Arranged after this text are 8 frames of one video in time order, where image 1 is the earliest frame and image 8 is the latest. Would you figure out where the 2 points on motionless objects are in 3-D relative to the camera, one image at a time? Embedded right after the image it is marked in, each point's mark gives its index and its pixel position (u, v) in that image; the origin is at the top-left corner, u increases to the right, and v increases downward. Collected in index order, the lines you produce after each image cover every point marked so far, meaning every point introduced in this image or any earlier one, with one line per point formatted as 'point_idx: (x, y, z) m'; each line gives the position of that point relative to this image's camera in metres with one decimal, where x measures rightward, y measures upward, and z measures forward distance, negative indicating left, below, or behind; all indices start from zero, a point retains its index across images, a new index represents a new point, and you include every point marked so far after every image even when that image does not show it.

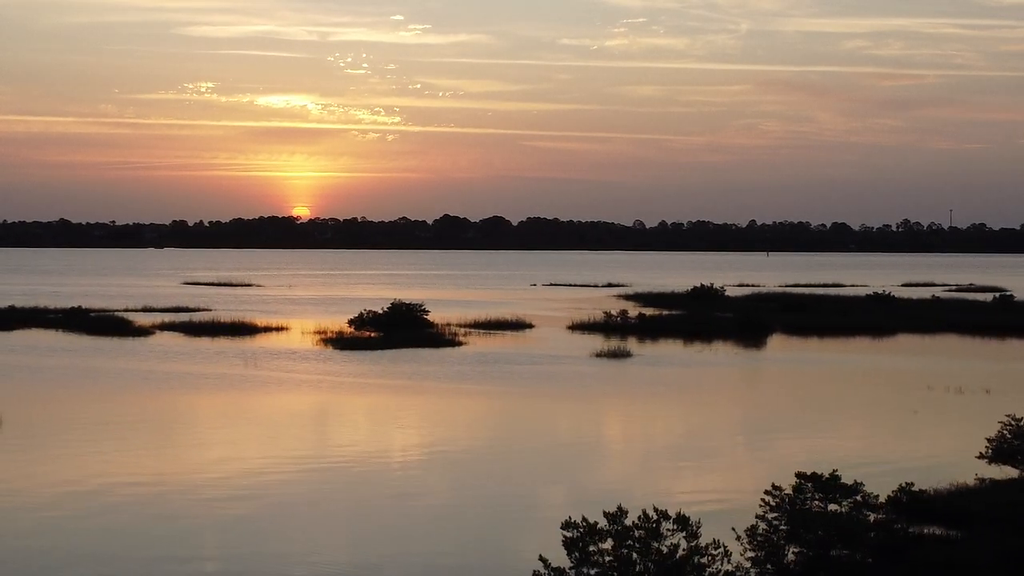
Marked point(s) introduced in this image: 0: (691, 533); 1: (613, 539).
0: (+1.3, -1.7, +7.5) m
1: (+0.7, -1.8, +7.4) m
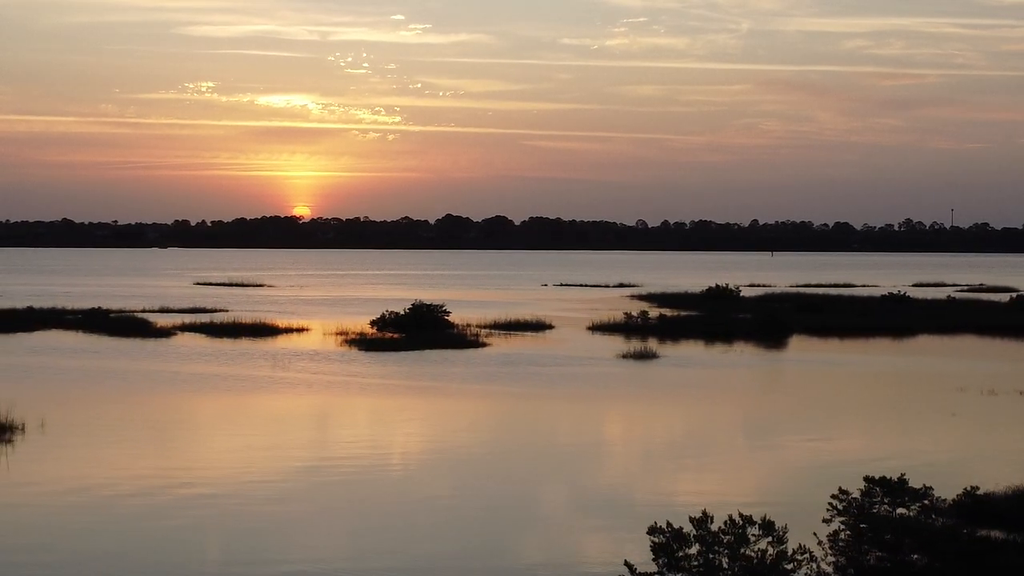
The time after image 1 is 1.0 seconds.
0: (+1.9, -1.8, +7.5) m
1: (+1.3, -1.8, +7.4) m
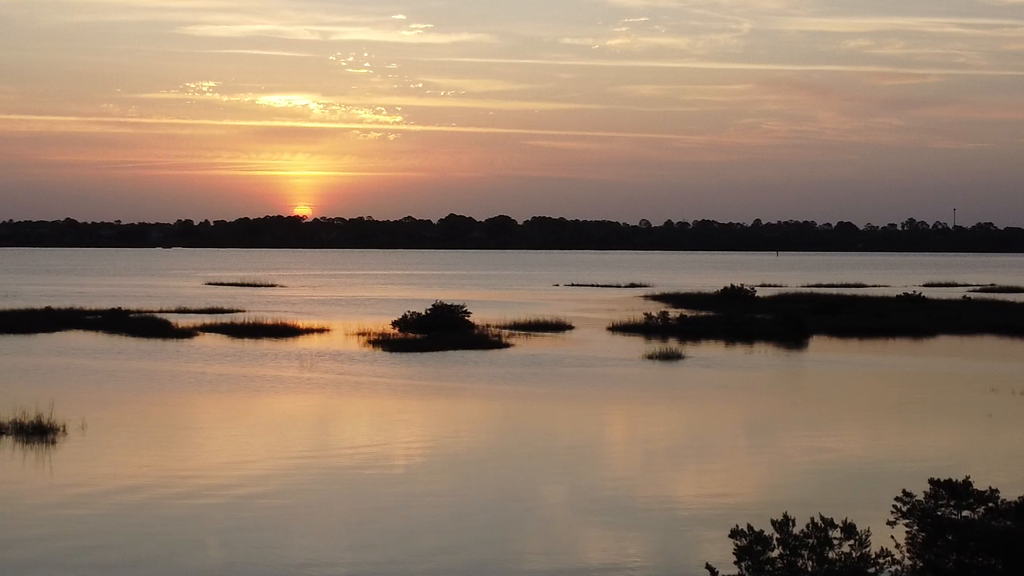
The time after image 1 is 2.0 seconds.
0: (+2.5, -1.8, +7.5) m
1: (+1.9, -1.8, +7.4) m
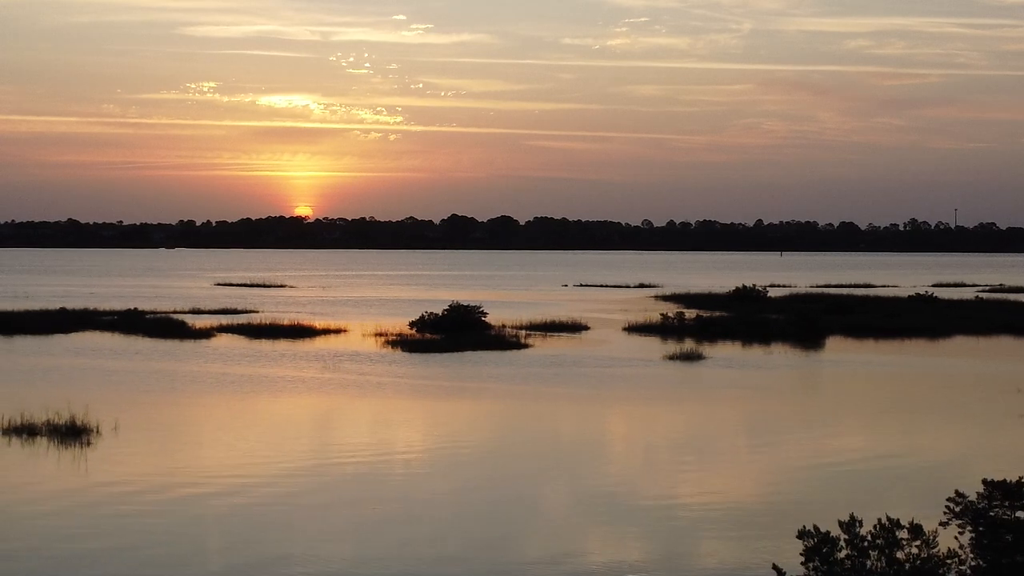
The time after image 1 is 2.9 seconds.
0: (+2.9, -1.8, +7.5) m
1: (+2.4, -1.8, +7.4) m
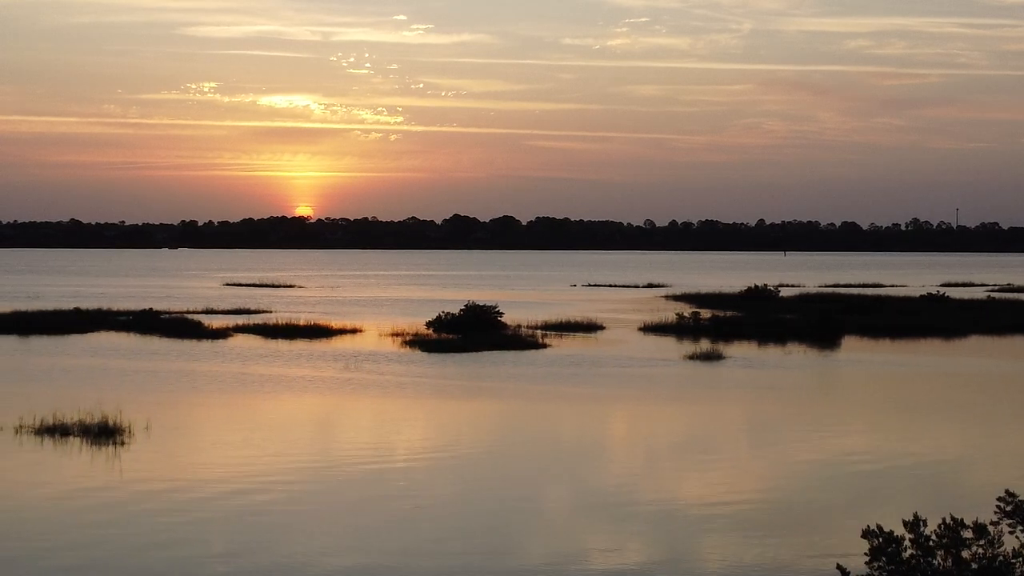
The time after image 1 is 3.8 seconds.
0: (+3.4, -1.8, +7.5) m
1: (+2.8, -1.8, +7.4) m
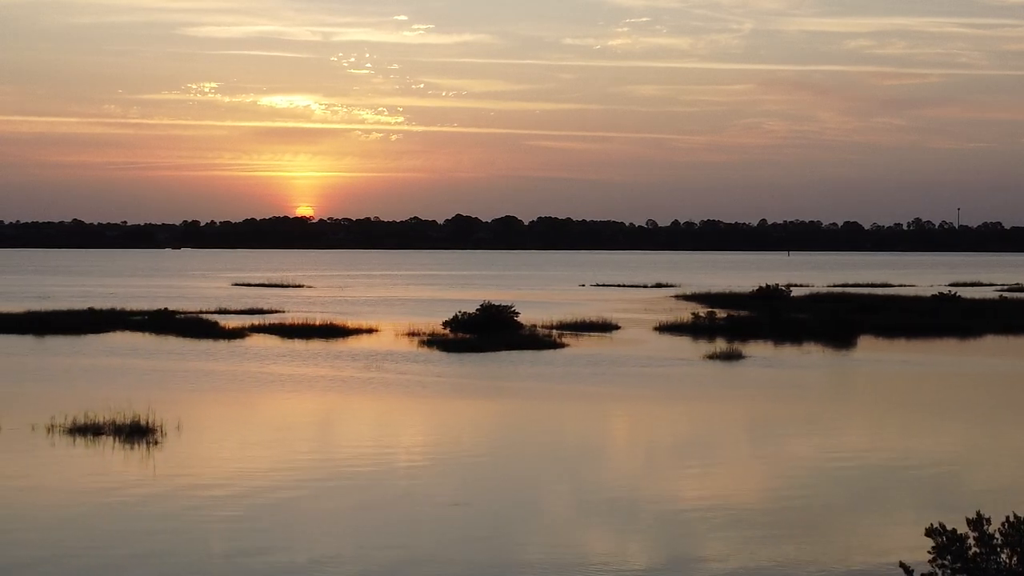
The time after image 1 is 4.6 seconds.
0: (+3.8, -1.8, +7.5) m
1: (+3.3, -1.8, +7.4) m
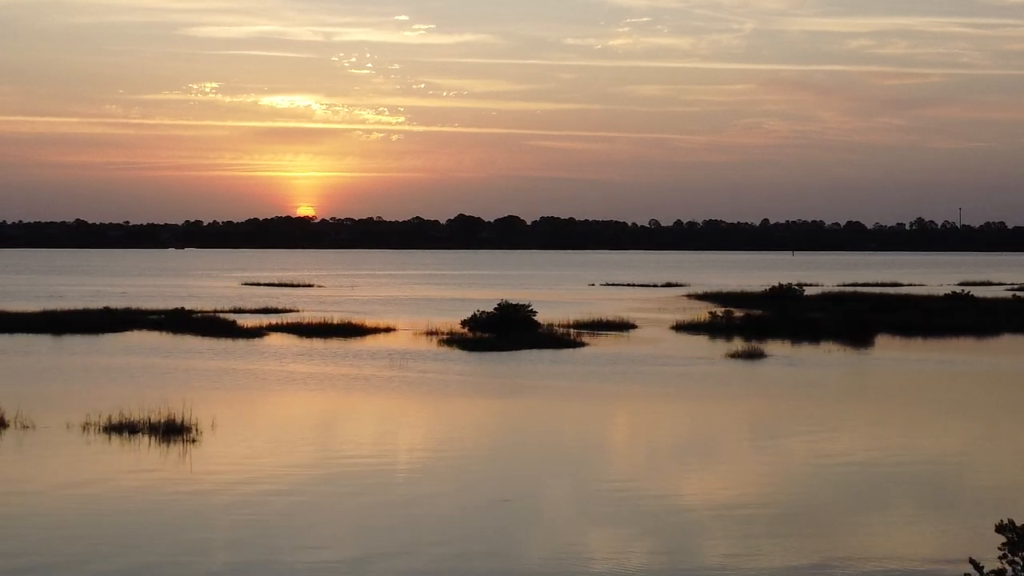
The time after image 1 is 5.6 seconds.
0: (+4.3, -1.7, +7.5) m
1: (+3.8, -1.8, +7.4) m
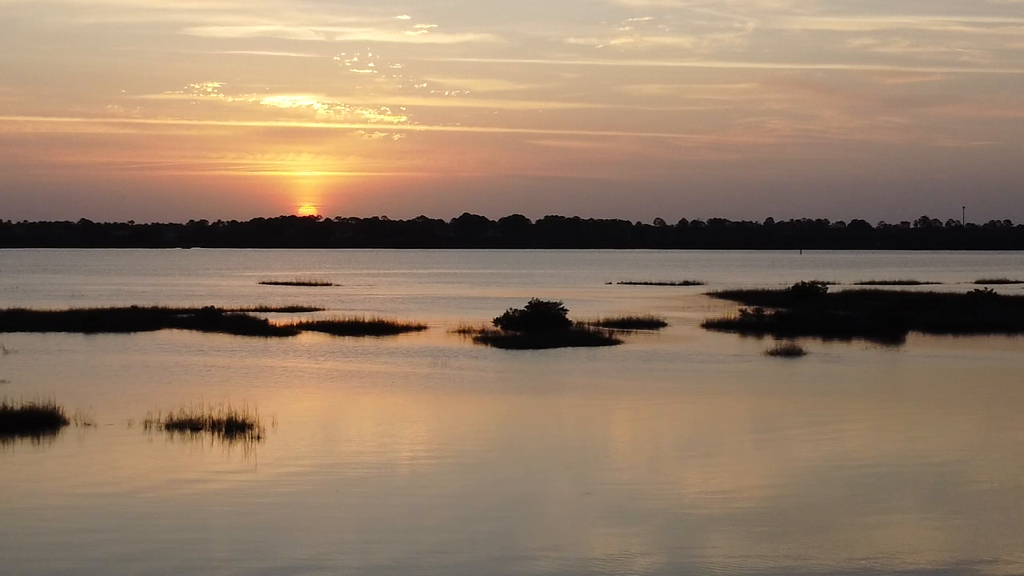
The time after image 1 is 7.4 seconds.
0: (+5.2, -1.7, +7.5) m
1: (+4.6, -1.7, +7.4) m
